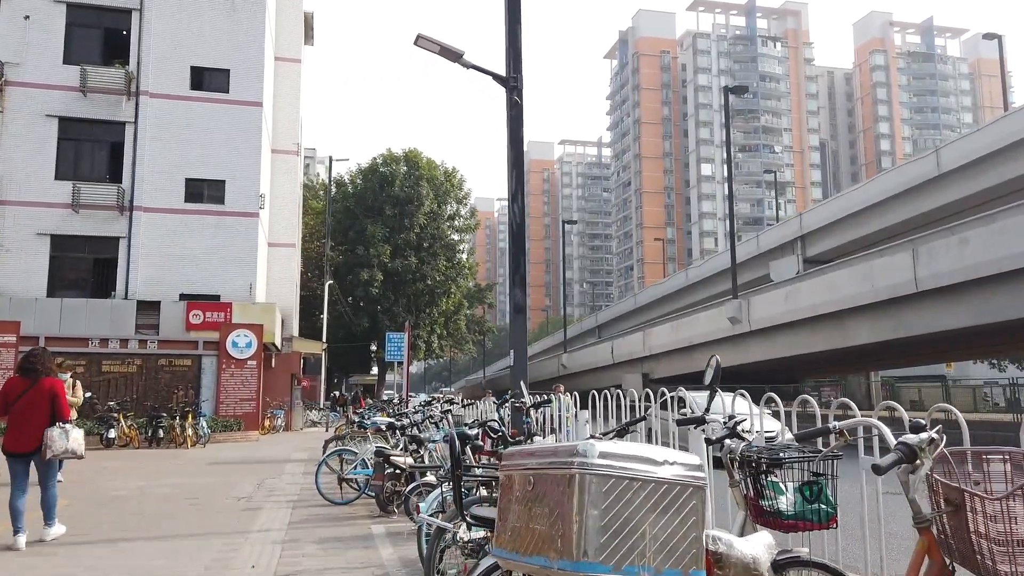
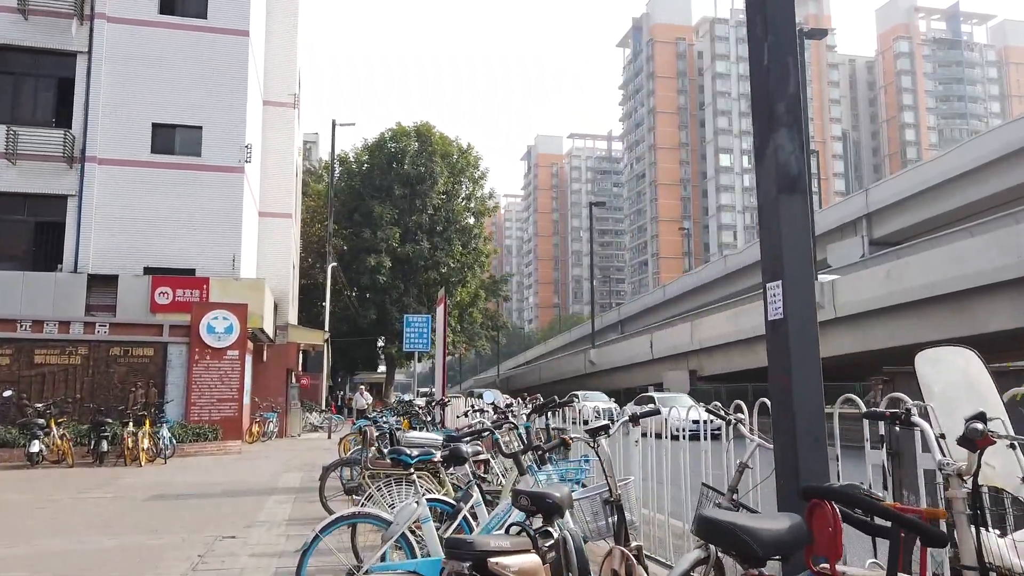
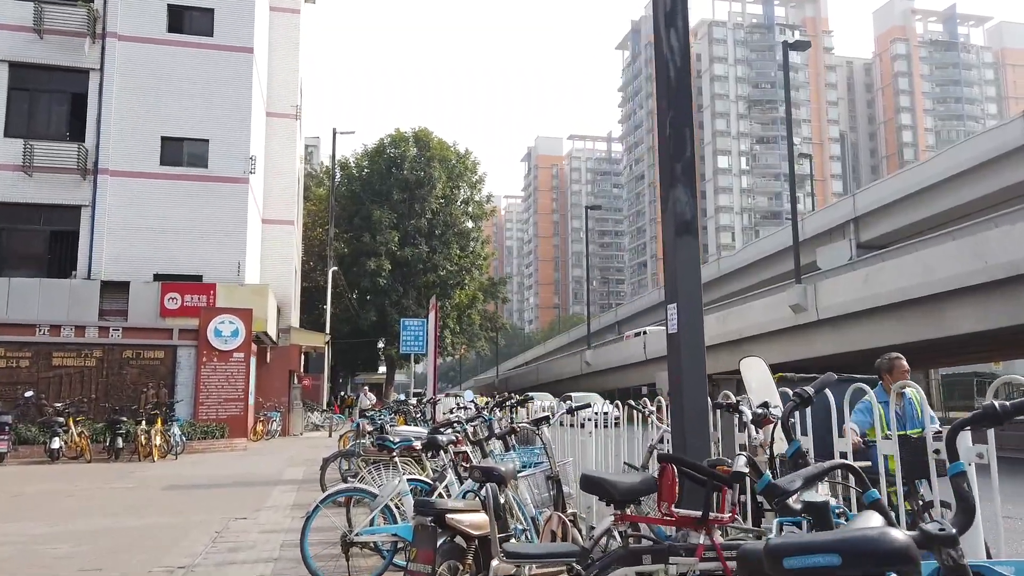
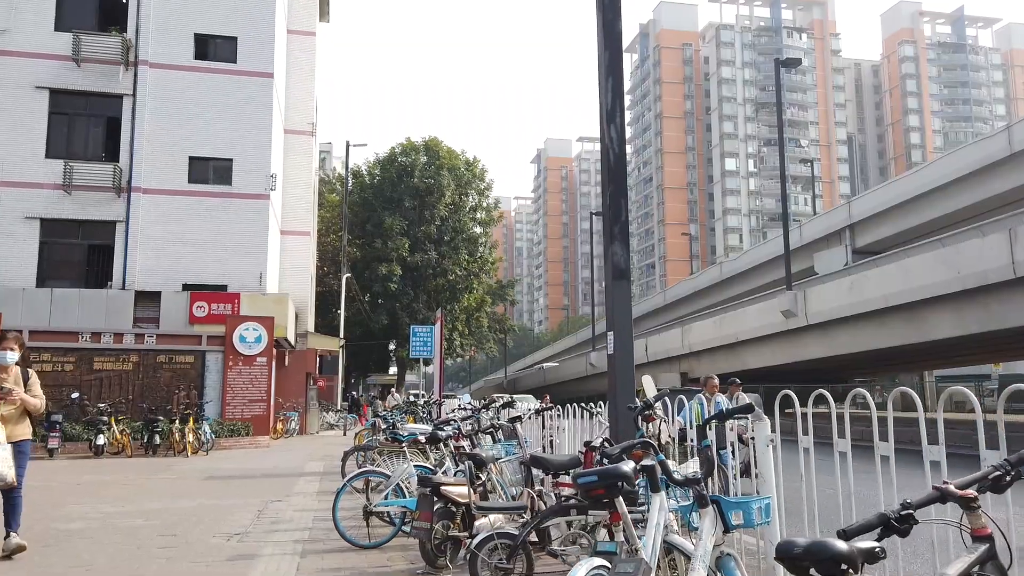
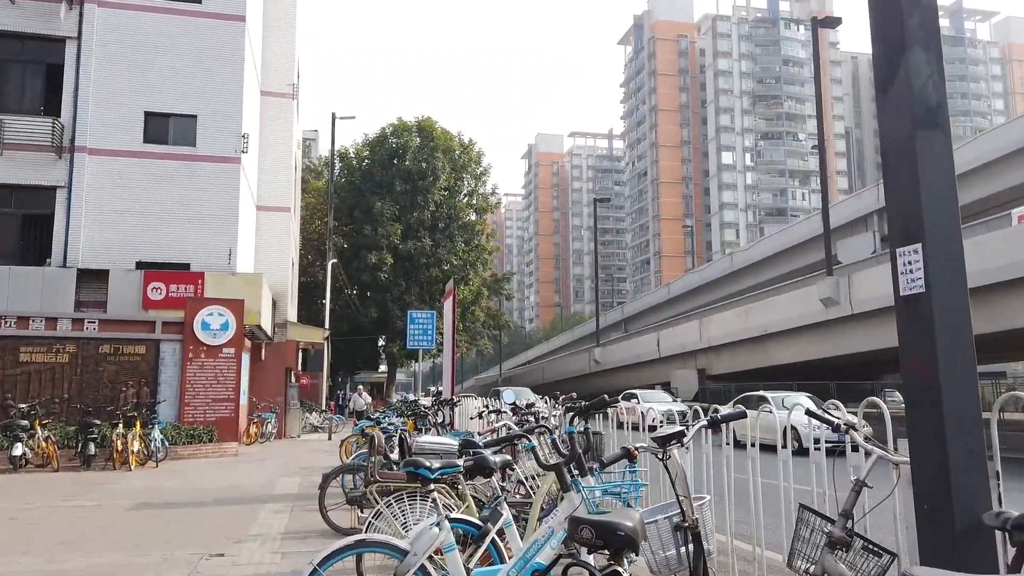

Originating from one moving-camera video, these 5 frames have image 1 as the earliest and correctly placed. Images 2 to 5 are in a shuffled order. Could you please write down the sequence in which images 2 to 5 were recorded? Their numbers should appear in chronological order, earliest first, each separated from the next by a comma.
4, 3, 2, 5
